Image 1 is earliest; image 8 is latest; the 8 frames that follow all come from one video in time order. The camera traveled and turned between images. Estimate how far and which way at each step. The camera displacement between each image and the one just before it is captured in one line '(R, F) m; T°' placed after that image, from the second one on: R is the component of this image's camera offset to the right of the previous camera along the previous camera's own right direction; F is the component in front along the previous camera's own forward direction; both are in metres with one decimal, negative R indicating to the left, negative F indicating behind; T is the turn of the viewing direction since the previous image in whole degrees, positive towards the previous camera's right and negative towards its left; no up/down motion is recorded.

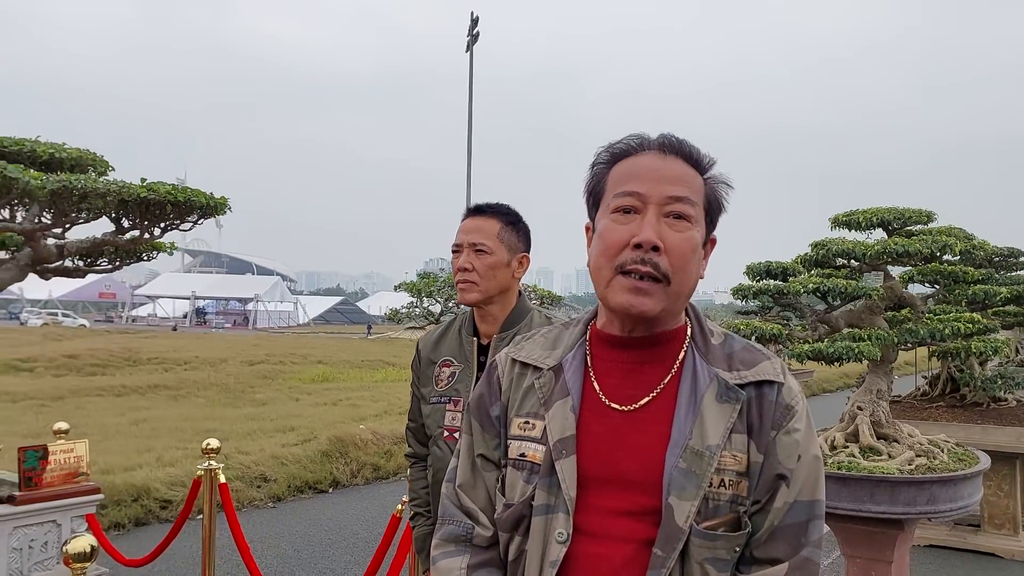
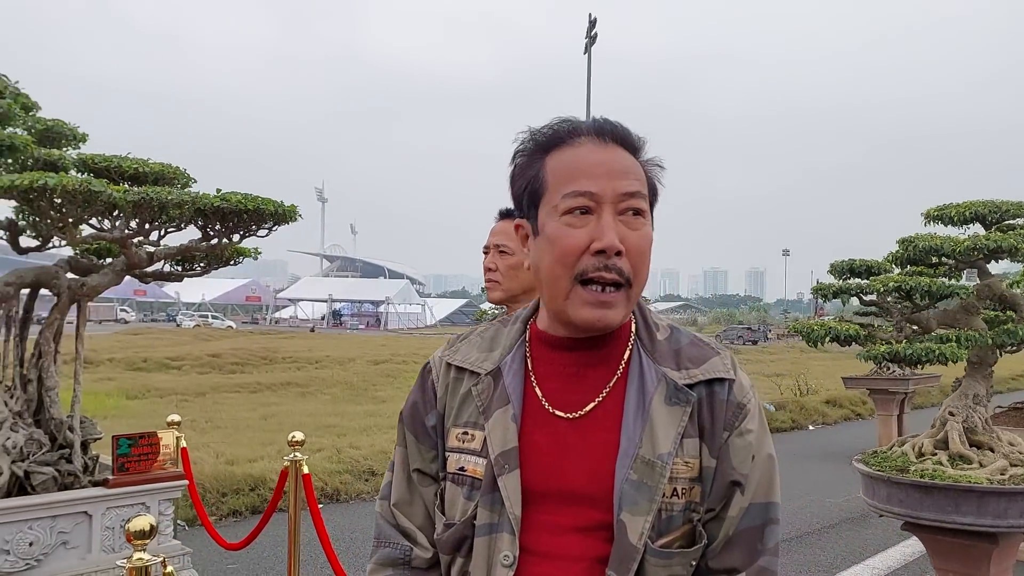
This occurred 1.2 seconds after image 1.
(+0.4, 0.0) m; -9°
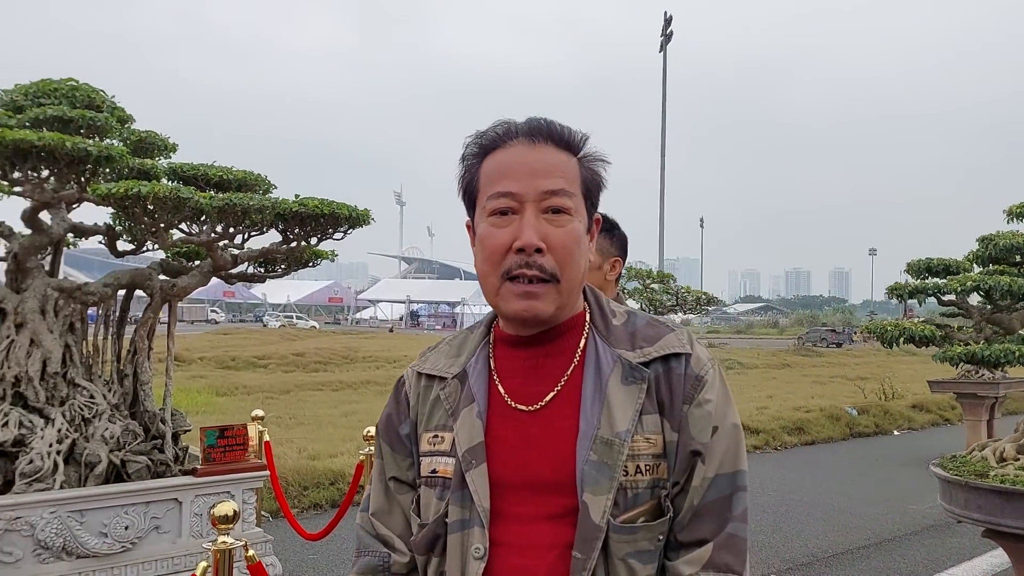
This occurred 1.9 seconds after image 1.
(+0.1, -0.1) m; -5°
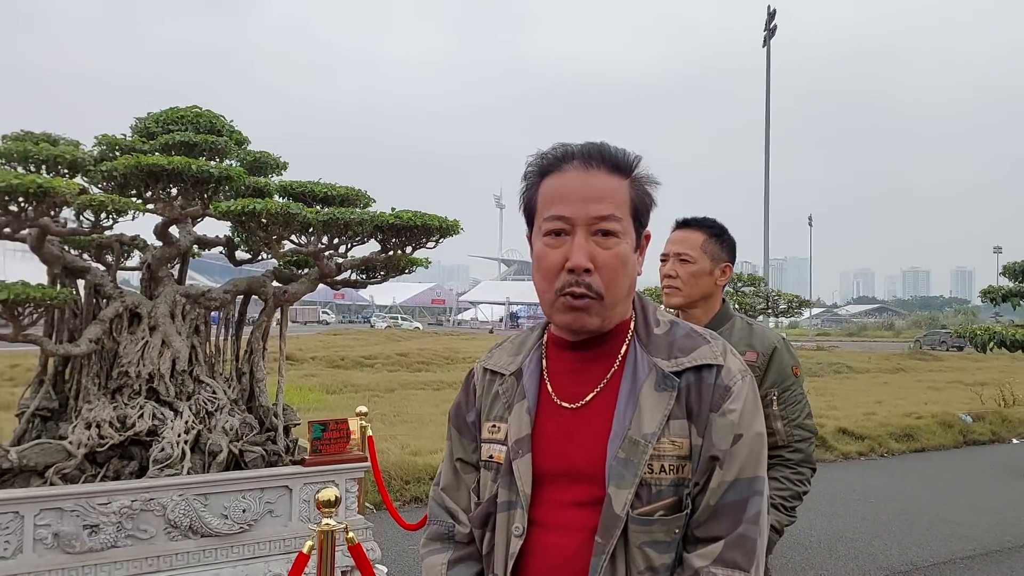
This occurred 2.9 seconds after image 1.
(+0.1, -0.2) m; -7°
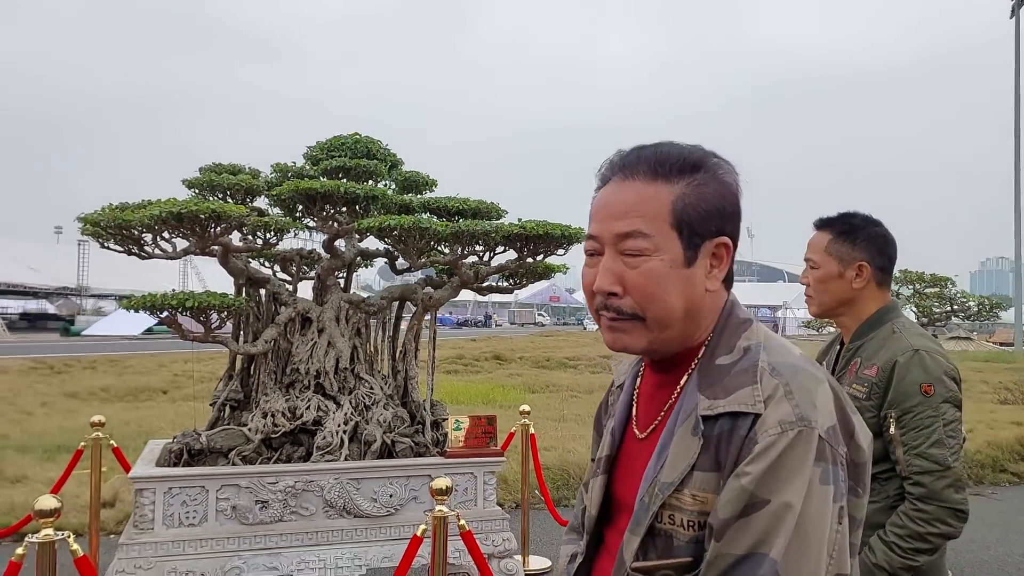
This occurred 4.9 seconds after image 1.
(+0.6, -0.1) m; -15°
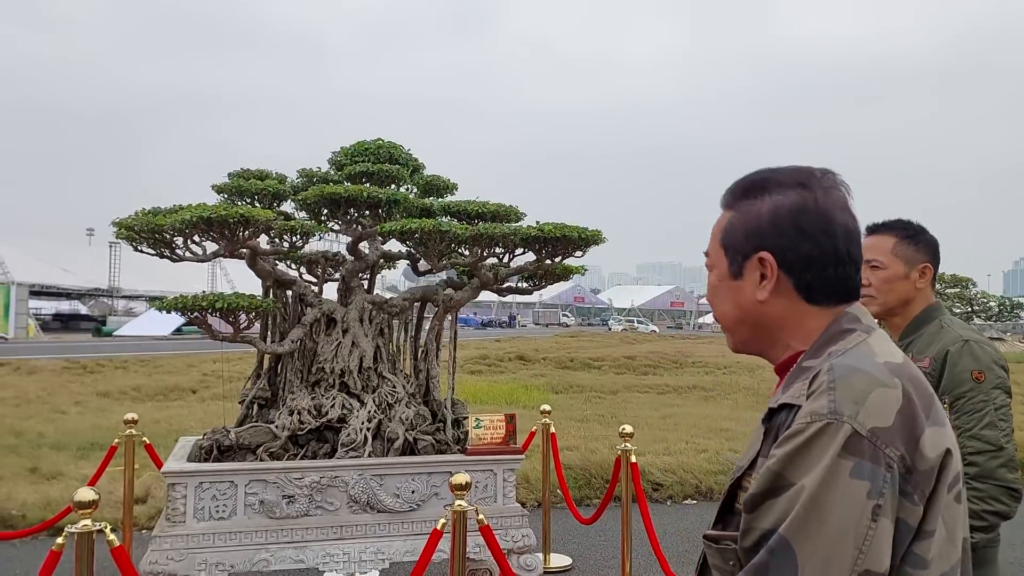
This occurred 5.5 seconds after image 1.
(0.0, -0.1) m; -2°
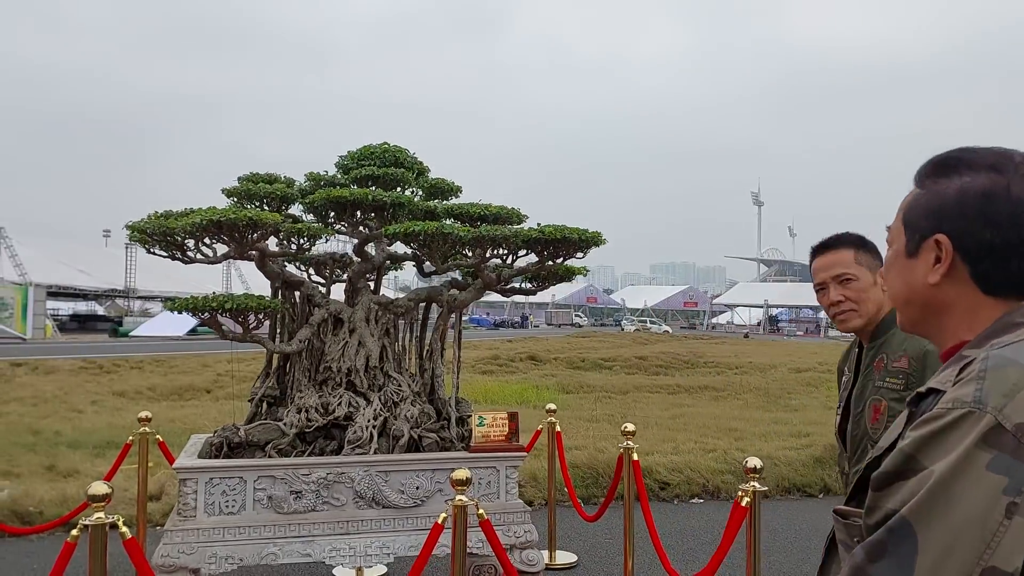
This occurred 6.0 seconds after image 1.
(+0.1, -0.1) m; -1°
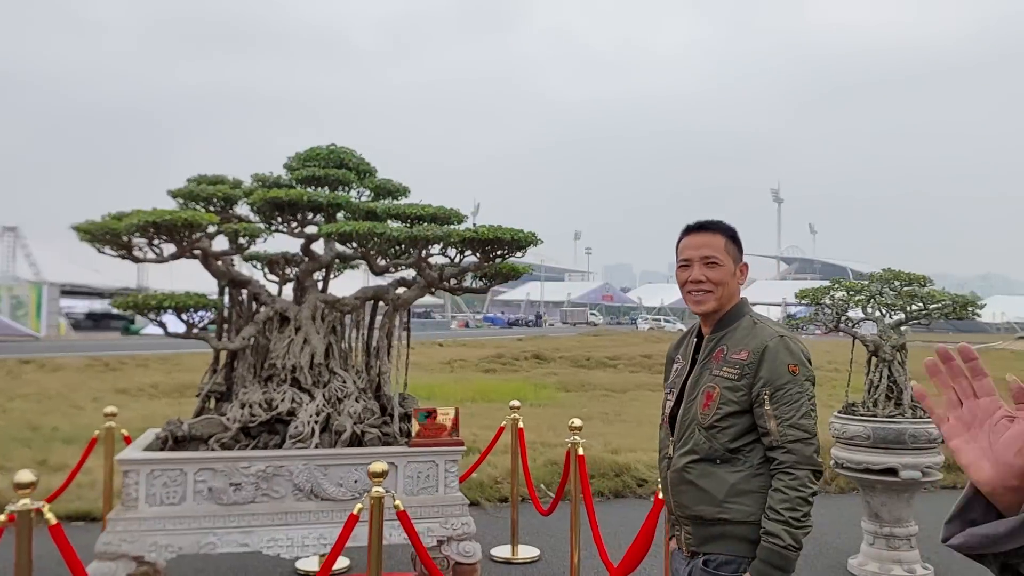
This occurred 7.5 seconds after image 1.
(+0.6, -0.1) m; -1°
